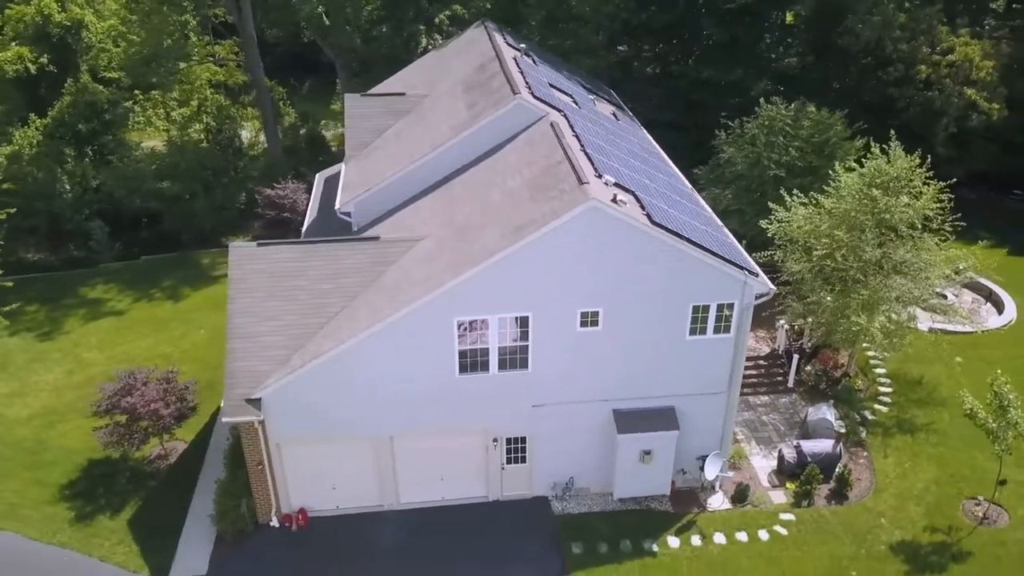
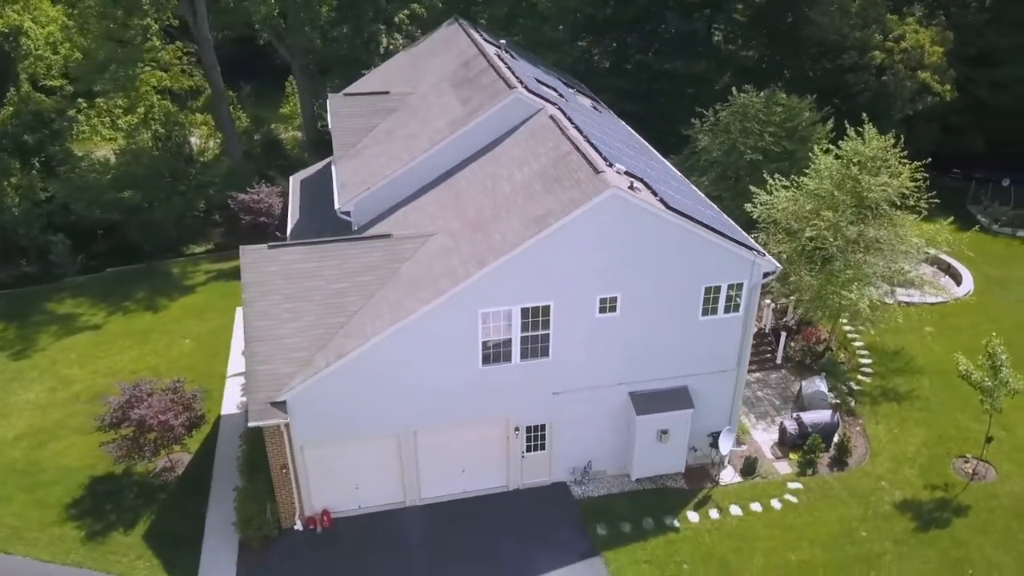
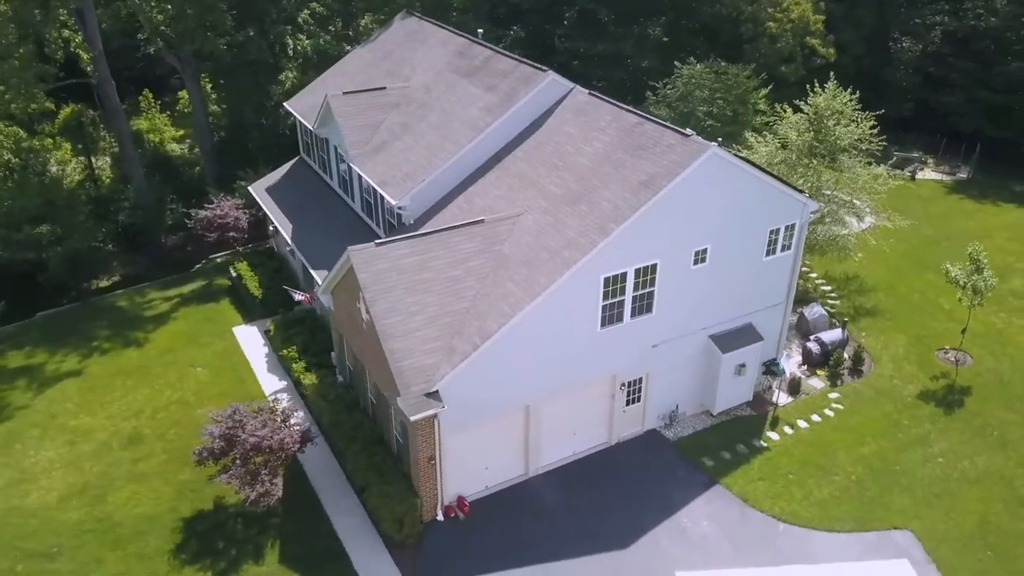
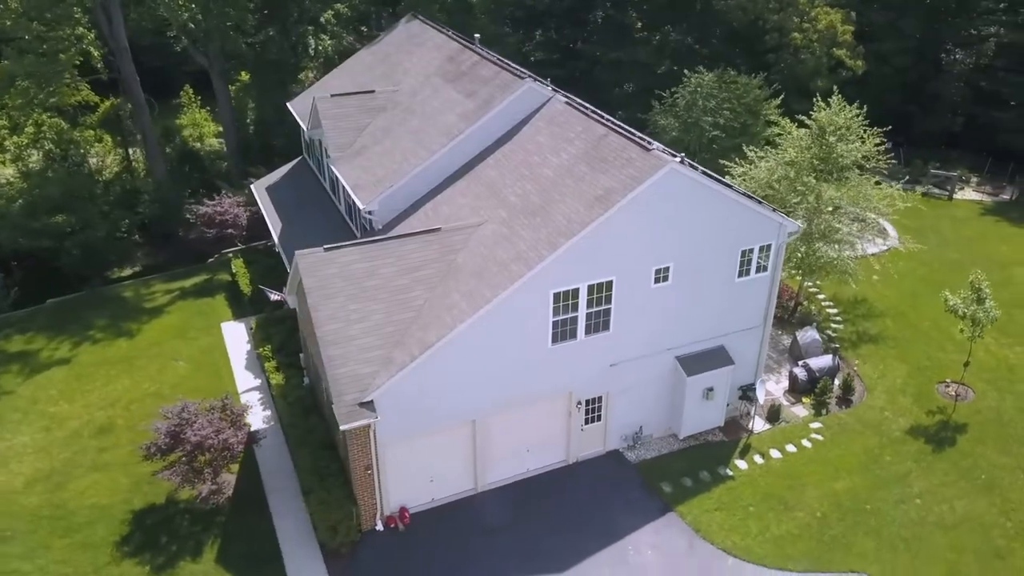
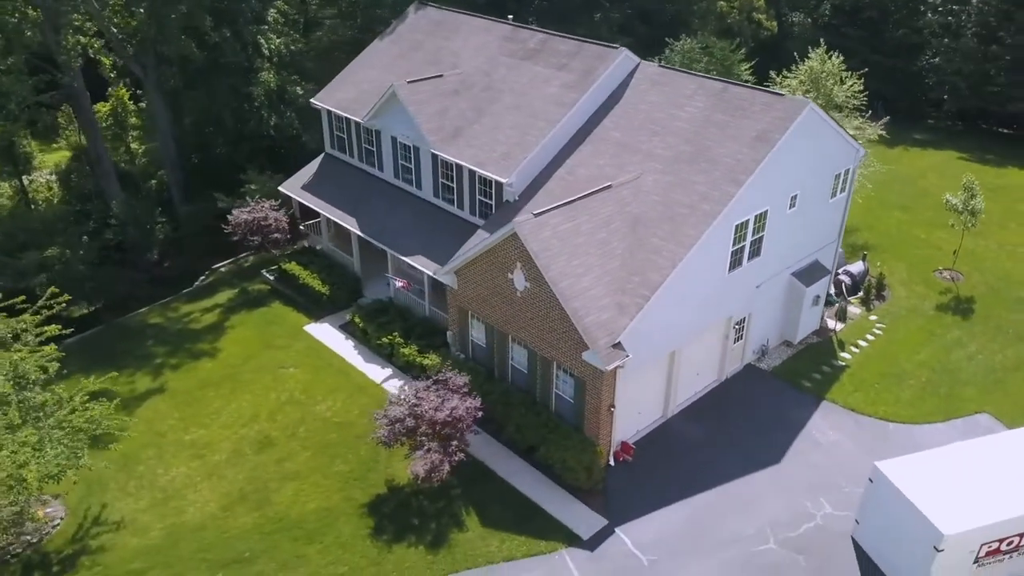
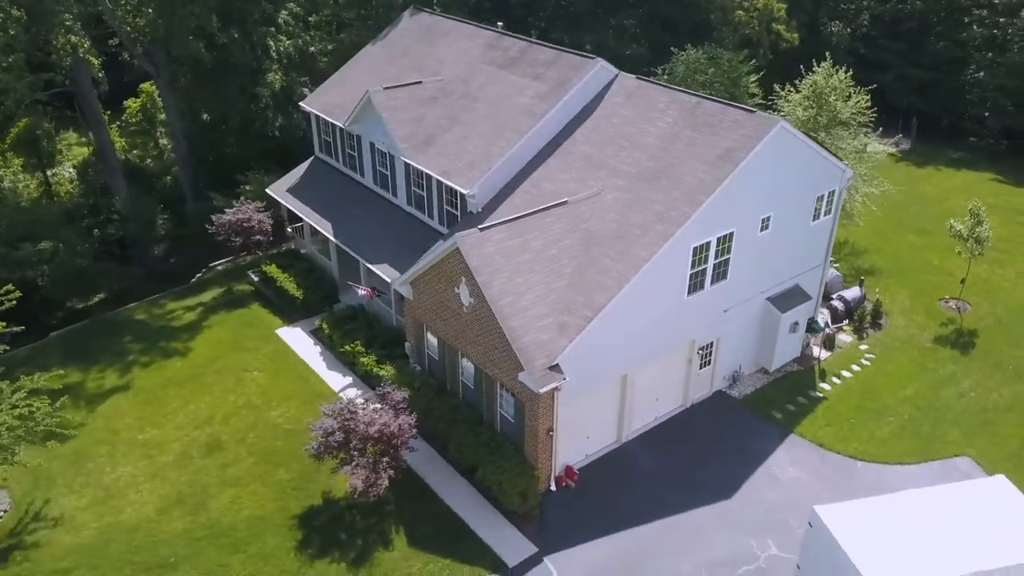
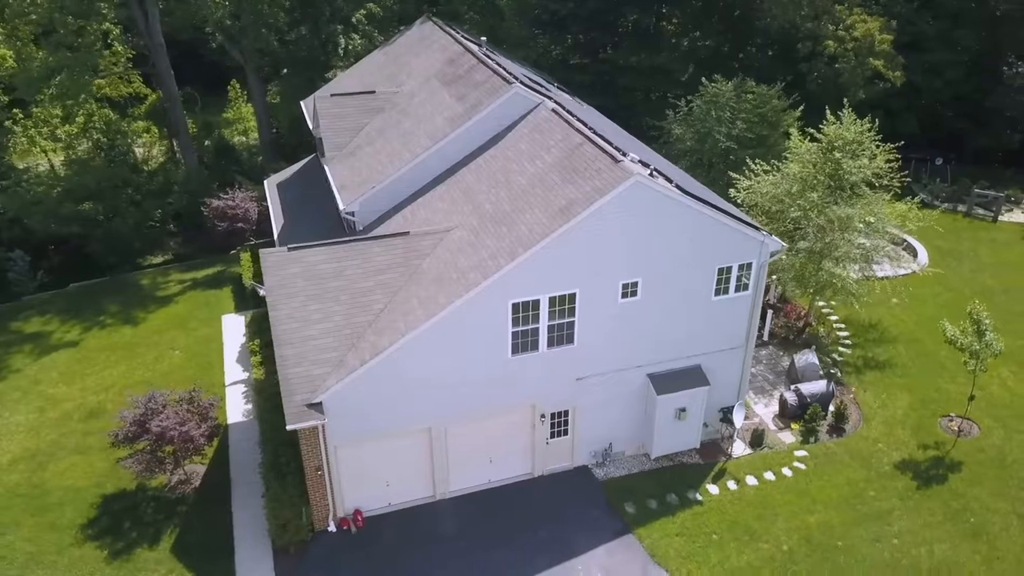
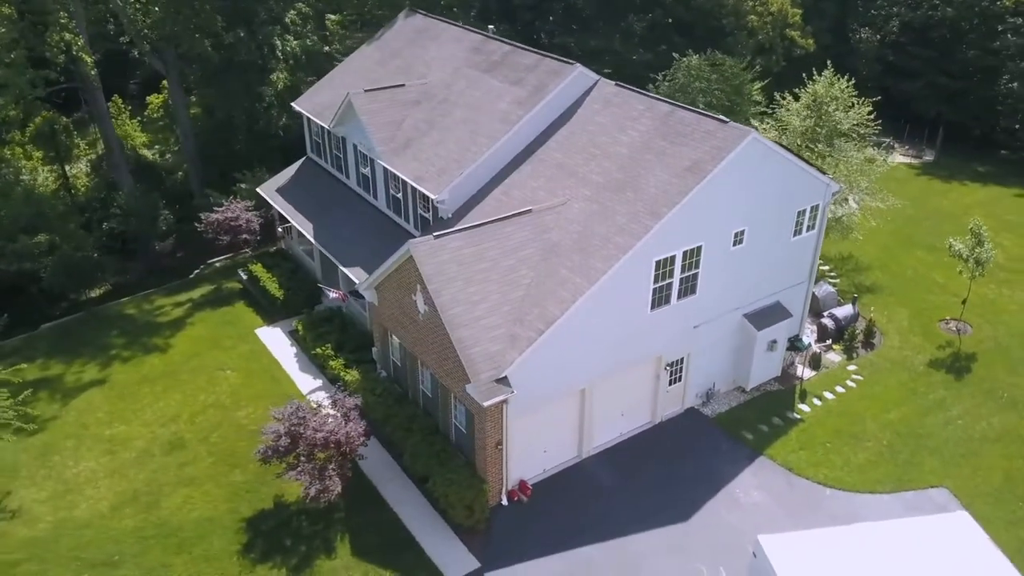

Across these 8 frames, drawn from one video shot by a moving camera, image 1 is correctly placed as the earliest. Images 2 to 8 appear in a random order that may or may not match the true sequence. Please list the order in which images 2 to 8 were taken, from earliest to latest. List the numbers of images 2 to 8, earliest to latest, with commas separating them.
2, 7, 4, 3, 8, 6, 5
